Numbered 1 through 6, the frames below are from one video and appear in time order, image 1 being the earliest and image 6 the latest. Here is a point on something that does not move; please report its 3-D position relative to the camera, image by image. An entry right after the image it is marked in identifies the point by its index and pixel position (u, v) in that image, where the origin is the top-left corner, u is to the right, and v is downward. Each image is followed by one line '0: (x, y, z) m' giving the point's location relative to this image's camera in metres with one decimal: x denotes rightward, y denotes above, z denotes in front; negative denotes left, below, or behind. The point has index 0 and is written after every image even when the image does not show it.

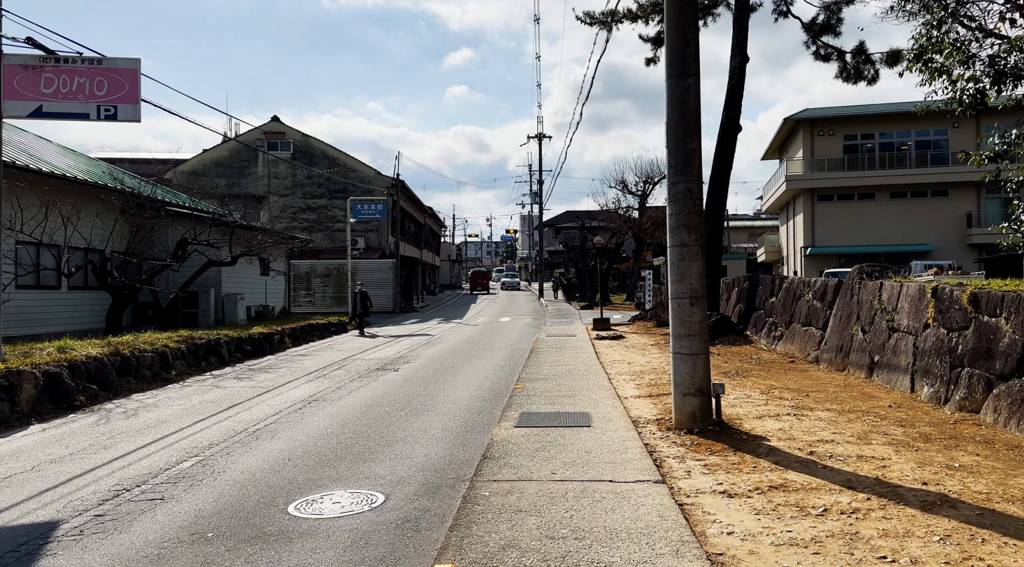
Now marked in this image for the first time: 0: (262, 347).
0: (-5.8, -1.5, +17.2) m
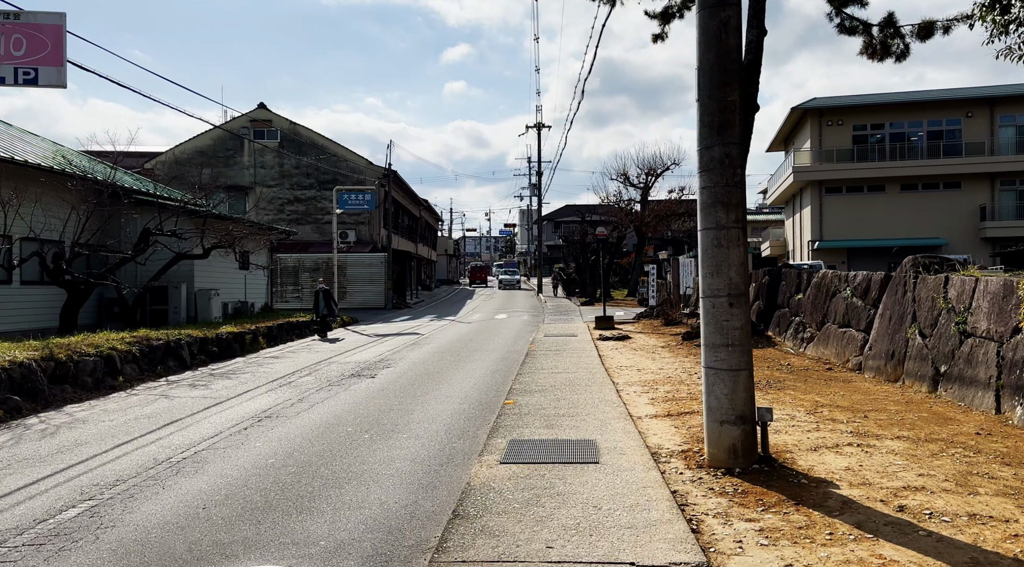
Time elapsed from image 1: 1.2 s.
0: (-5.9, -1.3, +15.6) m
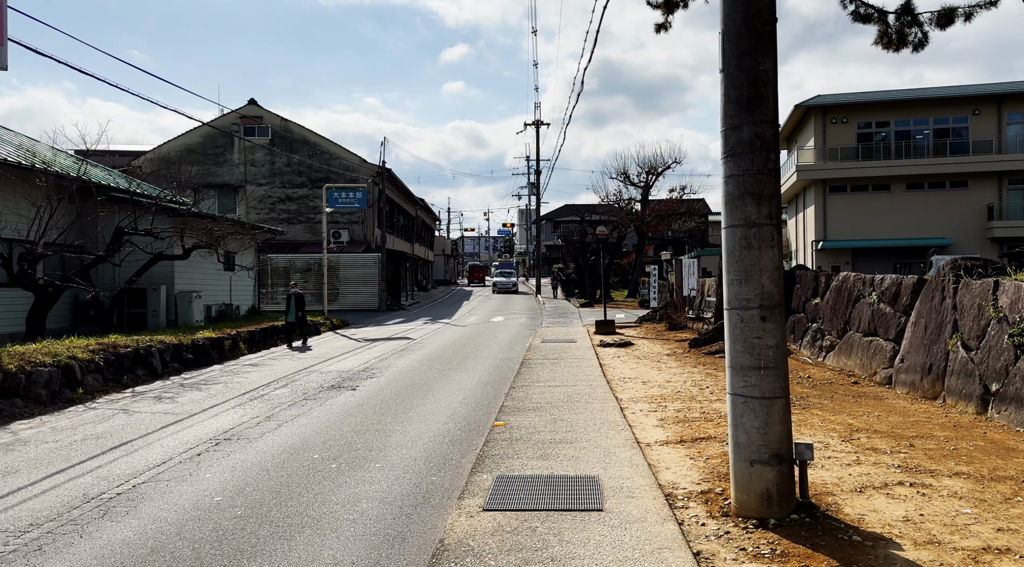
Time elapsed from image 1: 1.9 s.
0: (-6.0, -1.4, +14.6) m
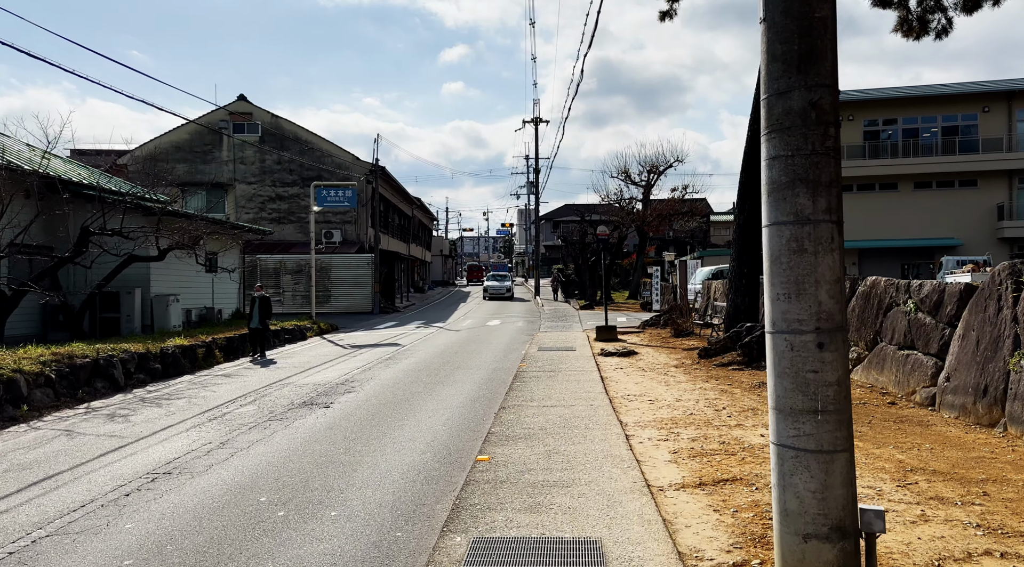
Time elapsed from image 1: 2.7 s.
0: (-6.1, -1.5, +13.6) m
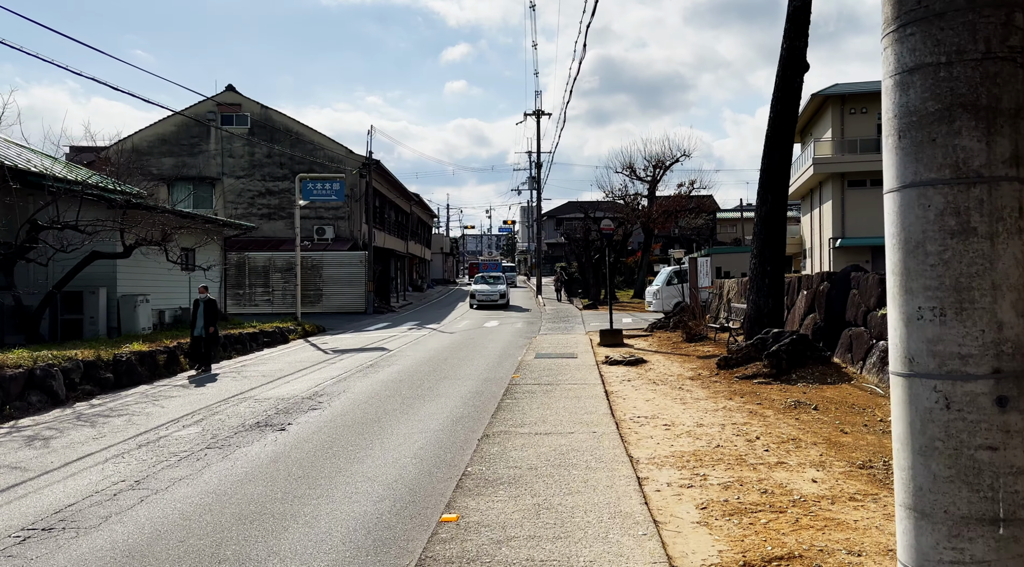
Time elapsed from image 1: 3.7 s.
0: (-6.2, -1.5, +12.2) m
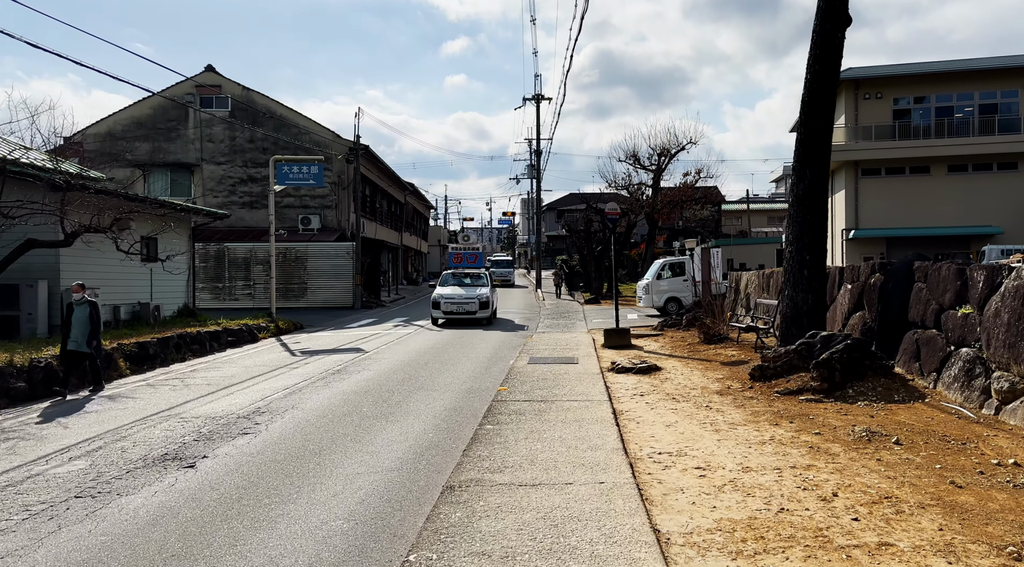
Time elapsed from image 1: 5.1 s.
0: (-6.3, -1.3, +10.3) m
